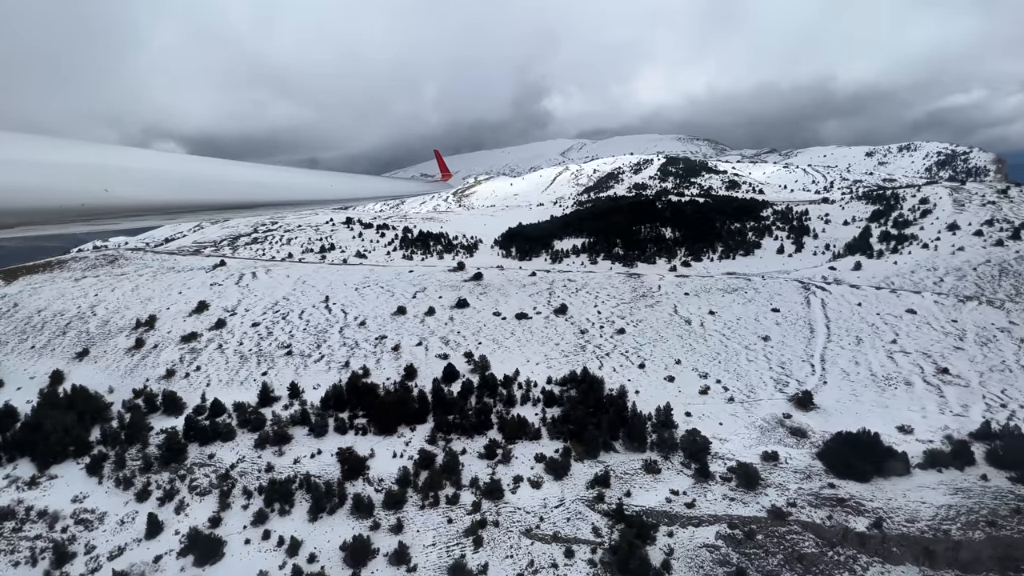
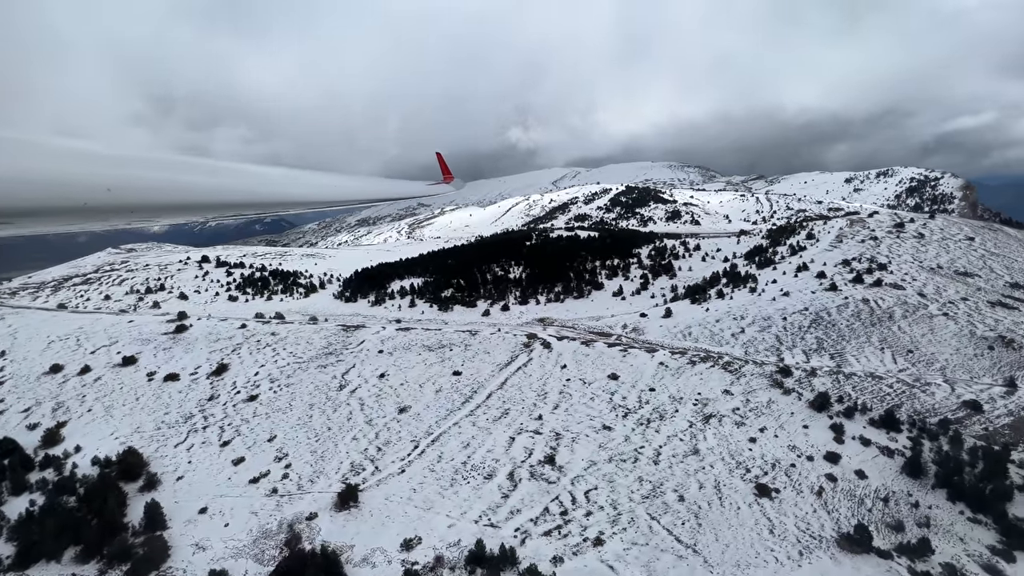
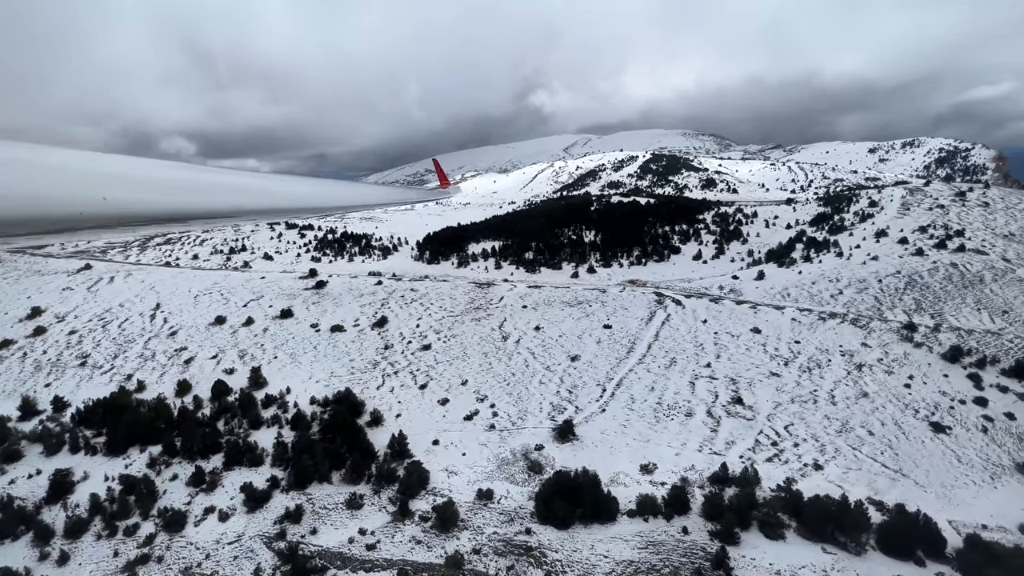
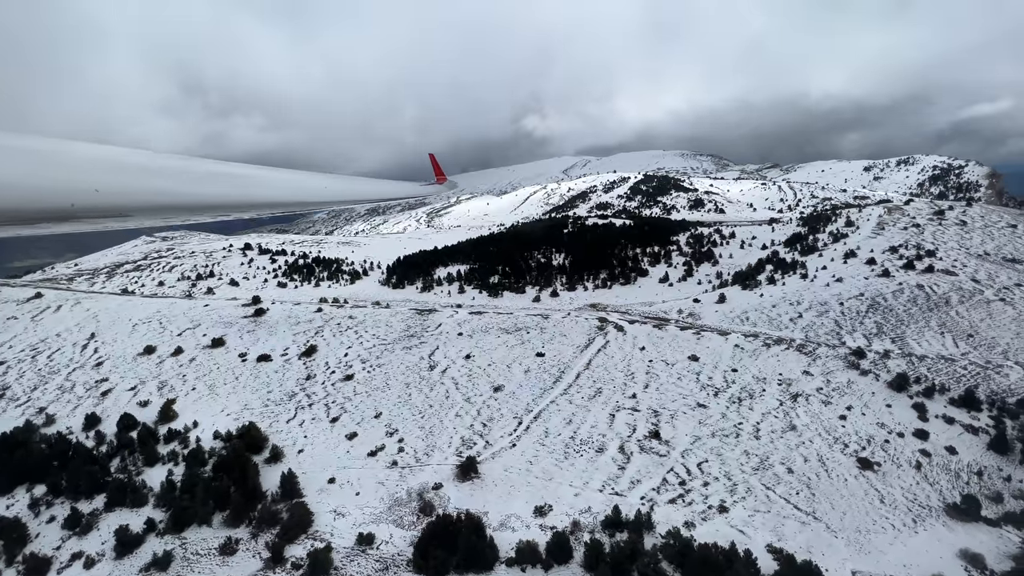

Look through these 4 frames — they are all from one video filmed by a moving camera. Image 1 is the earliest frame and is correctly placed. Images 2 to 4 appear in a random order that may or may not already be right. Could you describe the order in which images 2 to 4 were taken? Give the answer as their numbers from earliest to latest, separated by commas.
3, 4, 2
